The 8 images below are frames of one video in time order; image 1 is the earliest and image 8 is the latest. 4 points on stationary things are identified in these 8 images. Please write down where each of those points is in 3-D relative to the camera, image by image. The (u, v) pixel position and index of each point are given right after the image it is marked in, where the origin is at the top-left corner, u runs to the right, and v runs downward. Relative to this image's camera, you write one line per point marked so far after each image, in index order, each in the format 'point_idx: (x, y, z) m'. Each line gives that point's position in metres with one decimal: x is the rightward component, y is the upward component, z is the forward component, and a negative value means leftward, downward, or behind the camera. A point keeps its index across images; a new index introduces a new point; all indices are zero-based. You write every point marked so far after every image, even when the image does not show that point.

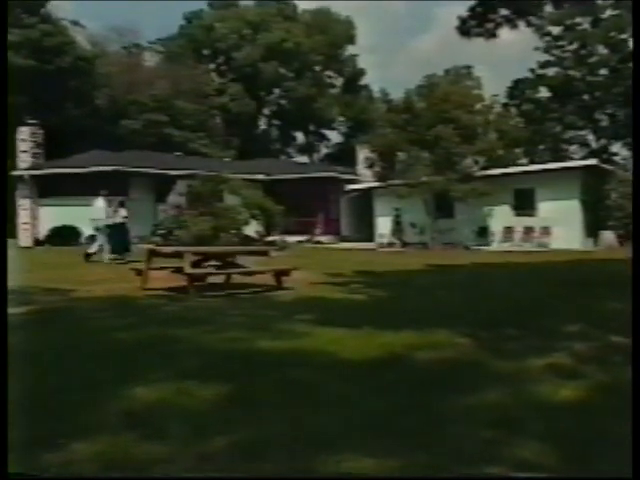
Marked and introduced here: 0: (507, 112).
0: (+1.5, +1.0, +7.8) m
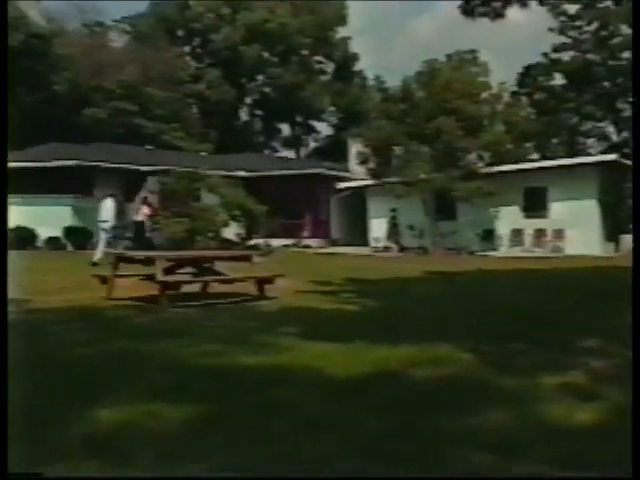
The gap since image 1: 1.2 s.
0: (+1.4, +1.0, +7.0) m
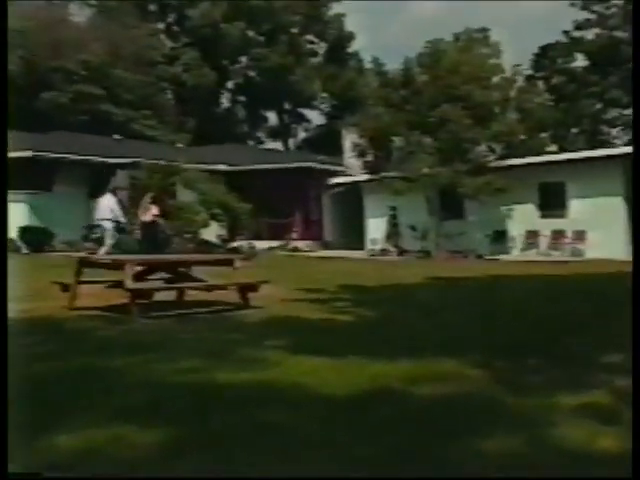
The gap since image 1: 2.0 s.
0: (+1.3, +1.0, +6.3) m
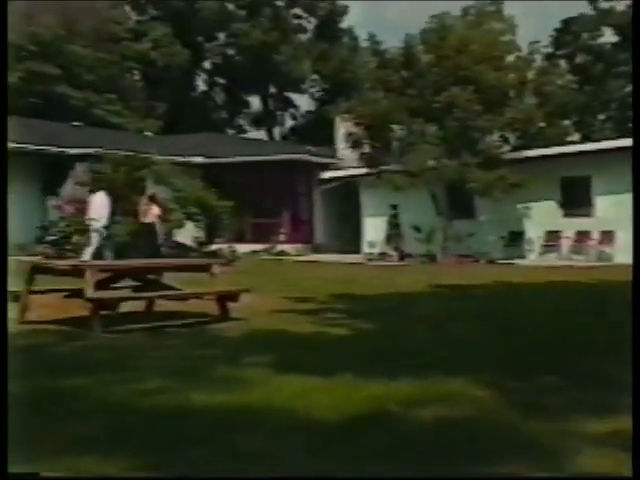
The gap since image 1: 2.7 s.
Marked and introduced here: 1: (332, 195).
0: (+1.3, +1.0, +5.5) m
1: (+0.1, +0.3, +5.6) m
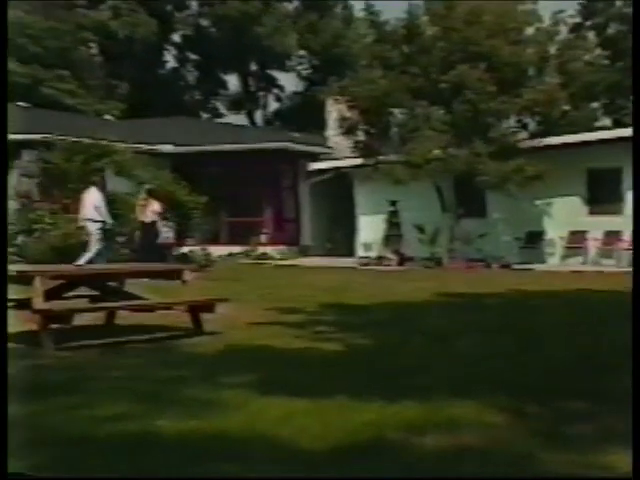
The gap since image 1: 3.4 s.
0: (+1.2, +0.9, +4.7) m
1: (0.0, +0.3, +4.9) m
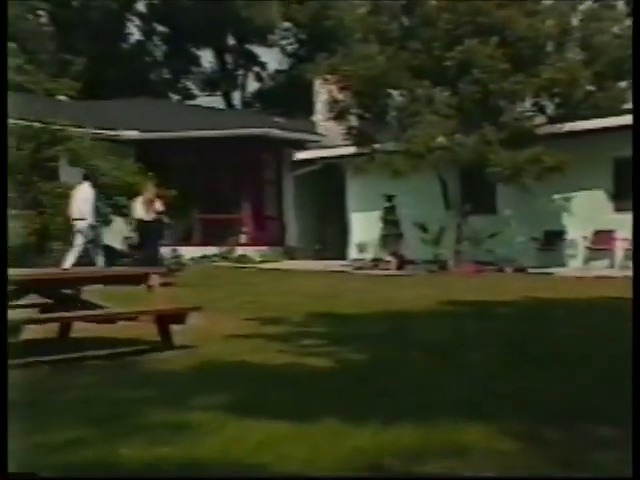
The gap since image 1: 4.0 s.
0: (+1.2, +0.9, +4.1) m
1: (0.0, +0.3, +4.2) m
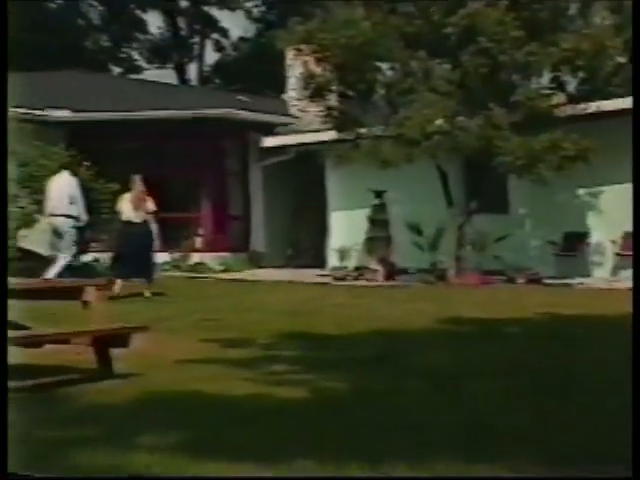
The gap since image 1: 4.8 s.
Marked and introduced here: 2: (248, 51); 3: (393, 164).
0: (+1.1, +0.9, +3.4) m
1: (-0.1, +0.2, +3.5) m
2: (-0.2, +0.7, +3.5) m
3: (+0.3, +0.3, +3.5) m
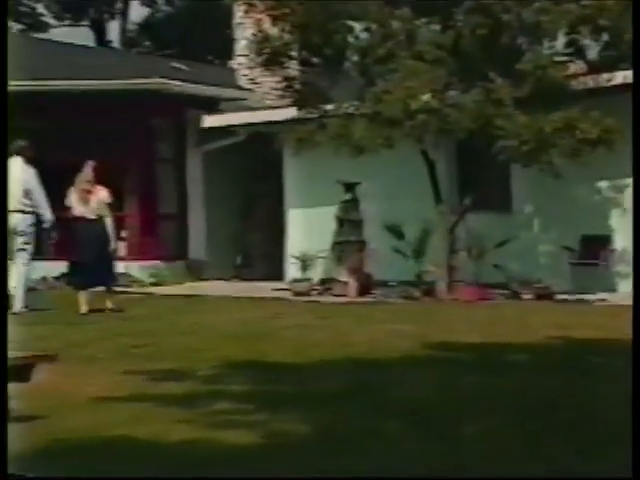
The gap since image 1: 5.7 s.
0: (+1.0, +0.9, +2.7) m
1: (-0.3, +0.2, +2.8) m
2: (-0.4, +0.7, +2.8) m
3: (+0.1, +0.3, +2.8) m
